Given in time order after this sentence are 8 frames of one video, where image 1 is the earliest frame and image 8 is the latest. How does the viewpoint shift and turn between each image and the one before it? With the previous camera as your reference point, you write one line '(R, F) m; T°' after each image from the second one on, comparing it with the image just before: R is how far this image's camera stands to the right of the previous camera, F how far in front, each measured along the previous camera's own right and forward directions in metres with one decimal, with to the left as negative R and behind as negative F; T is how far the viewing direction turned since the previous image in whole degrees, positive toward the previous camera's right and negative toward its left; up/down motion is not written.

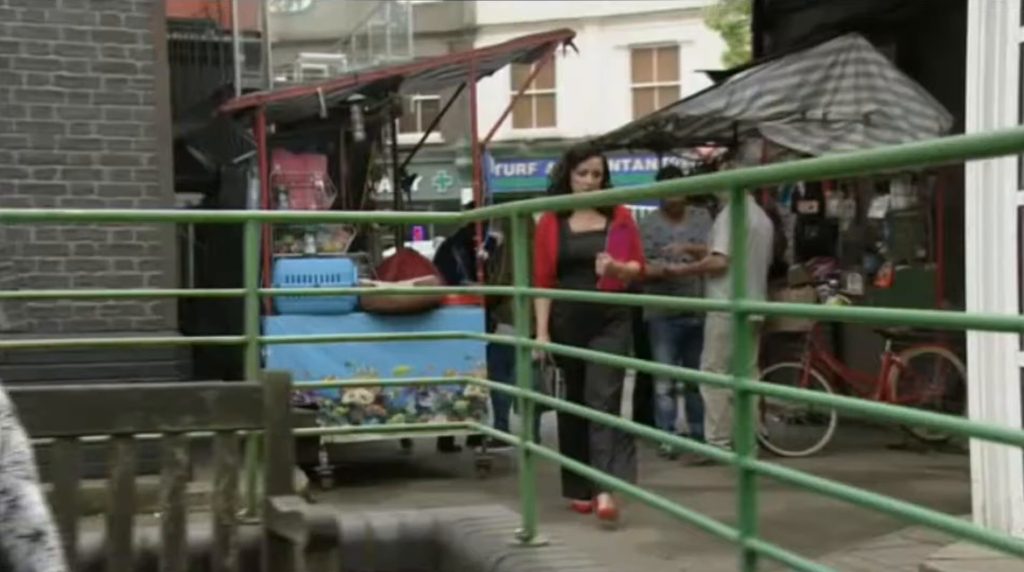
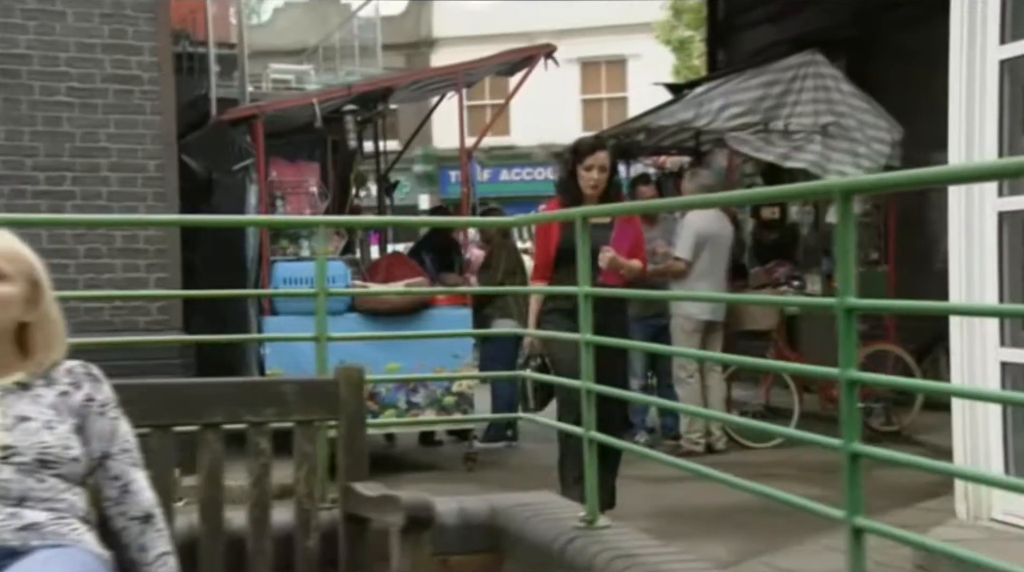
(-0.4, -0.3) m; +4°
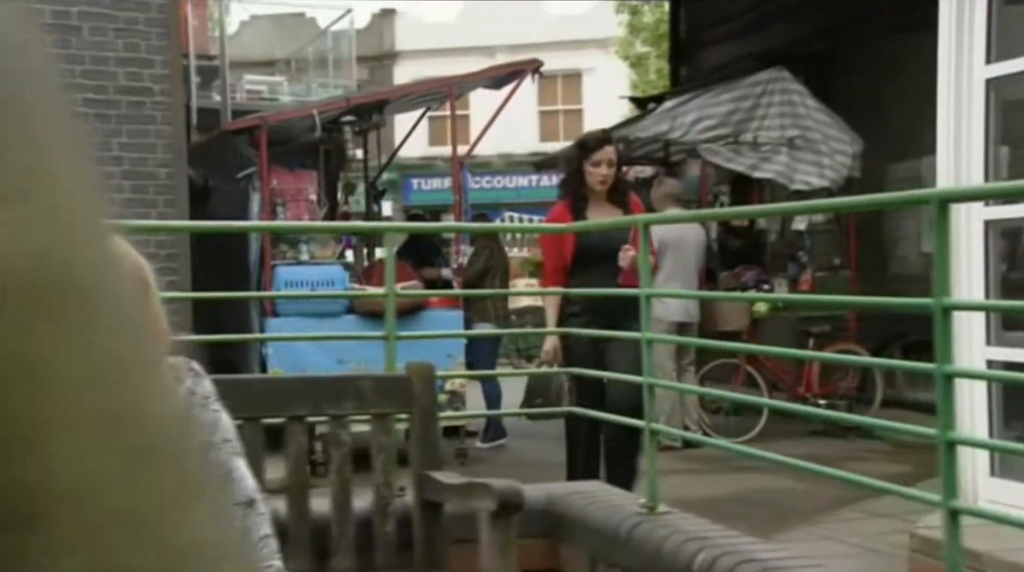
(-0.4, -0.3) m; +4°
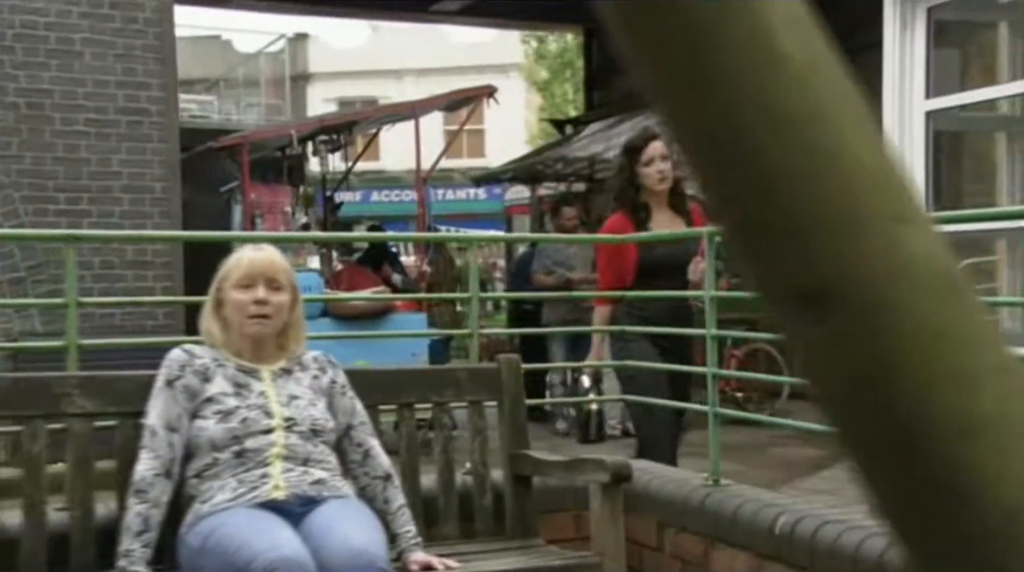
(-0.8, -0.6) m; +8°
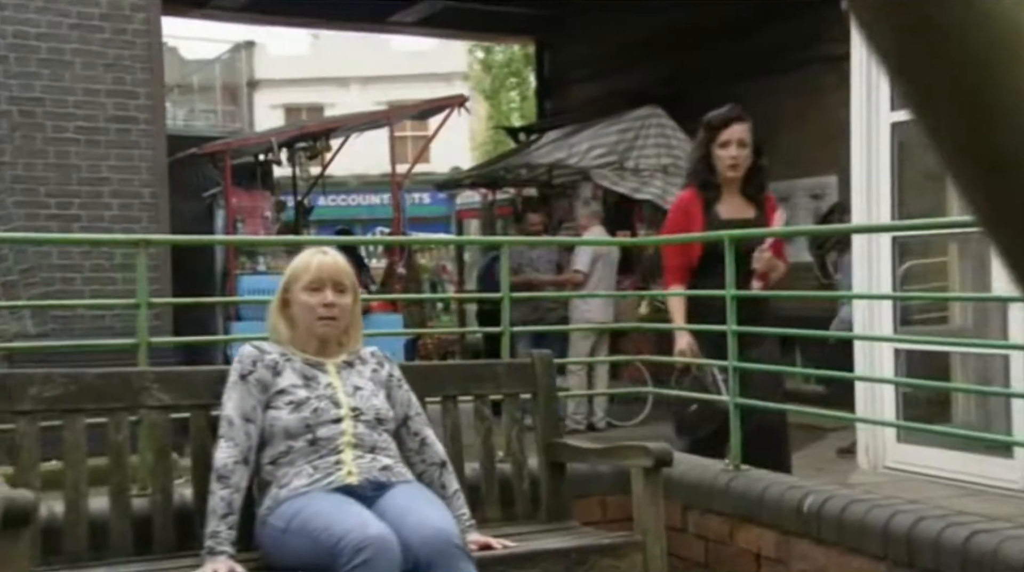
(-0.5, -0.3) m; +4°
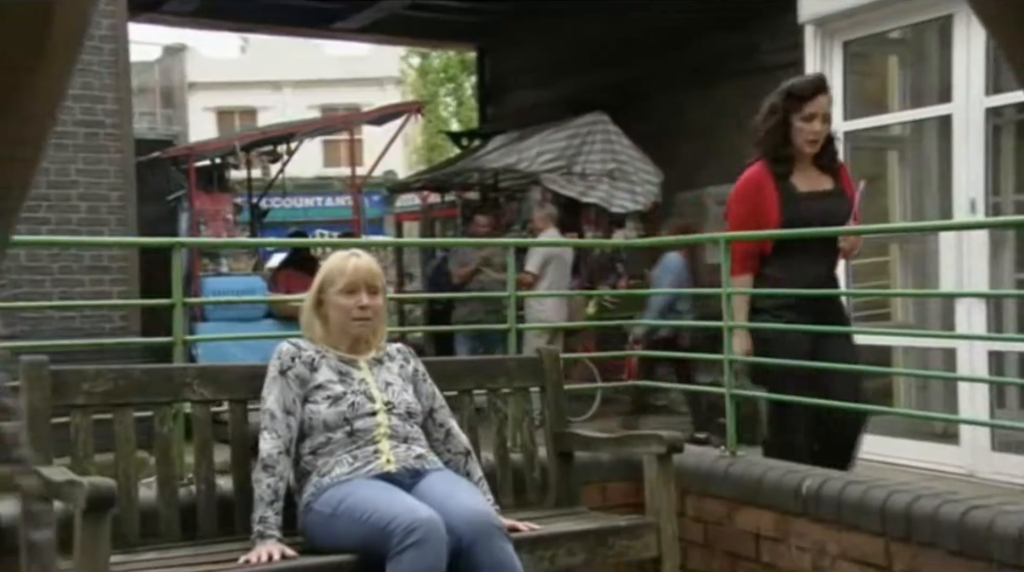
(-0.5, -0.3) m; +5°
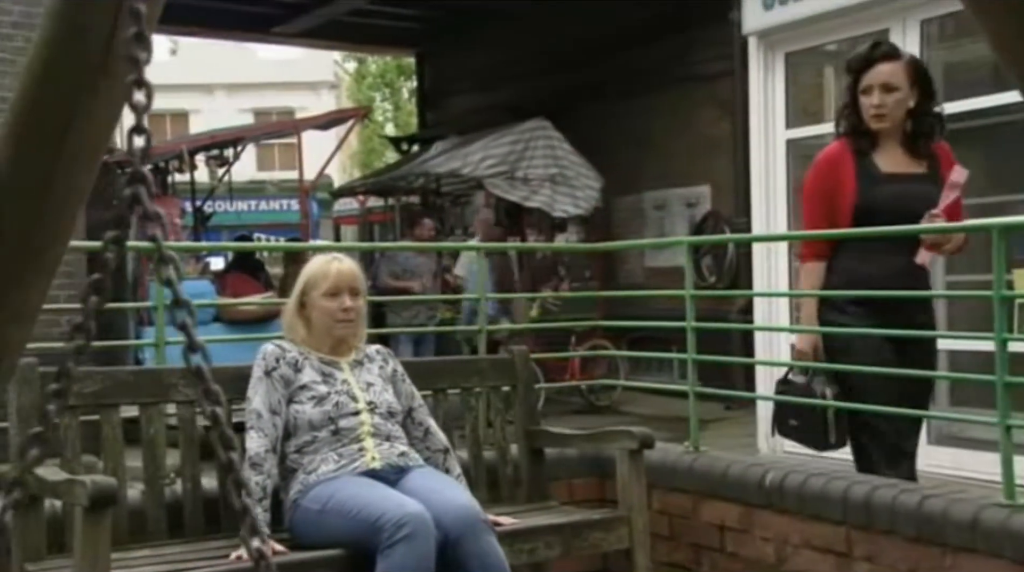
(-0.2, -0.2) m; +3°
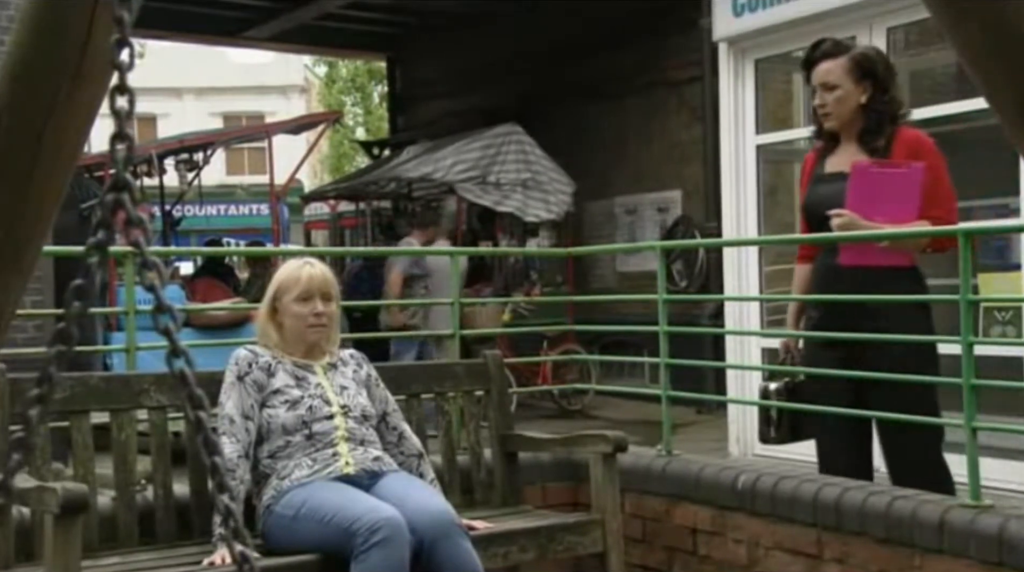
(0.0, 0.0) m; +1°
